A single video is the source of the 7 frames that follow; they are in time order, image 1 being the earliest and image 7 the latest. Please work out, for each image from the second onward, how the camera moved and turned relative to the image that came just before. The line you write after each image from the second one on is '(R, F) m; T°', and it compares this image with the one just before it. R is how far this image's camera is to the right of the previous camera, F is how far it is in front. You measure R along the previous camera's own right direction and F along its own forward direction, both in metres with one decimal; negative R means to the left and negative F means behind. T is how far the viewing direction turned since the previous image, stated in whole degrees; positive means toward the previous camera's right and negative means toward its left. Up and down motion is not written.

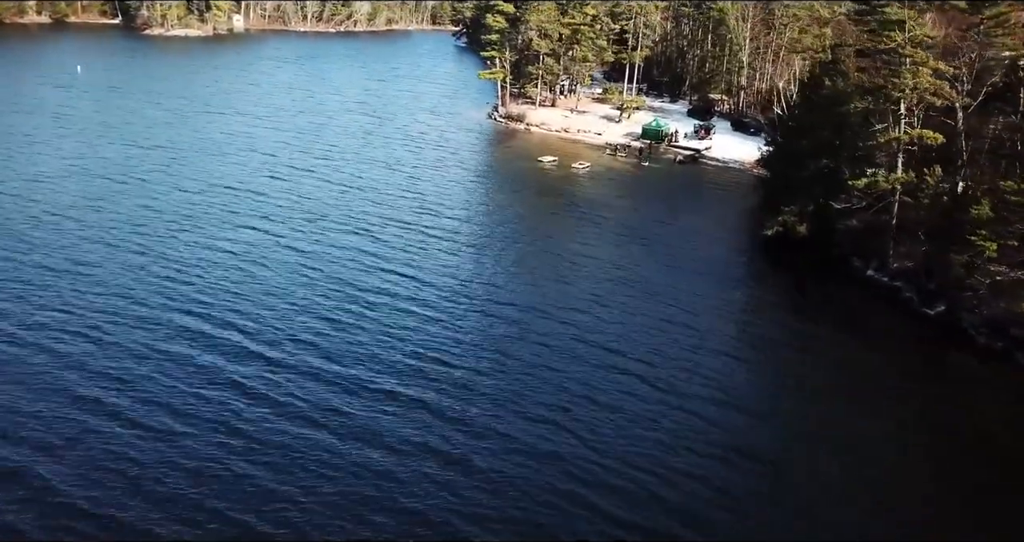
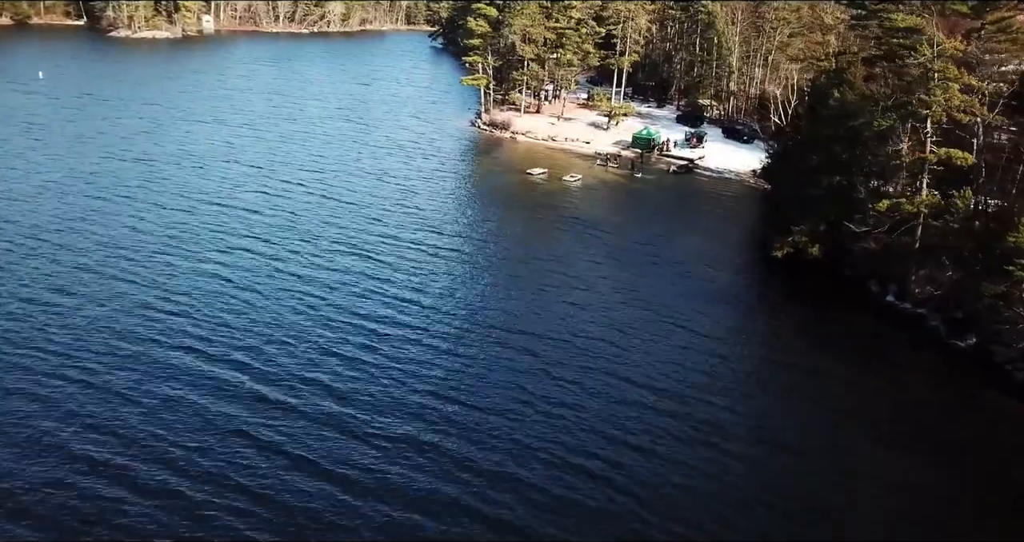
(-0.9, +2.7) m; +2°
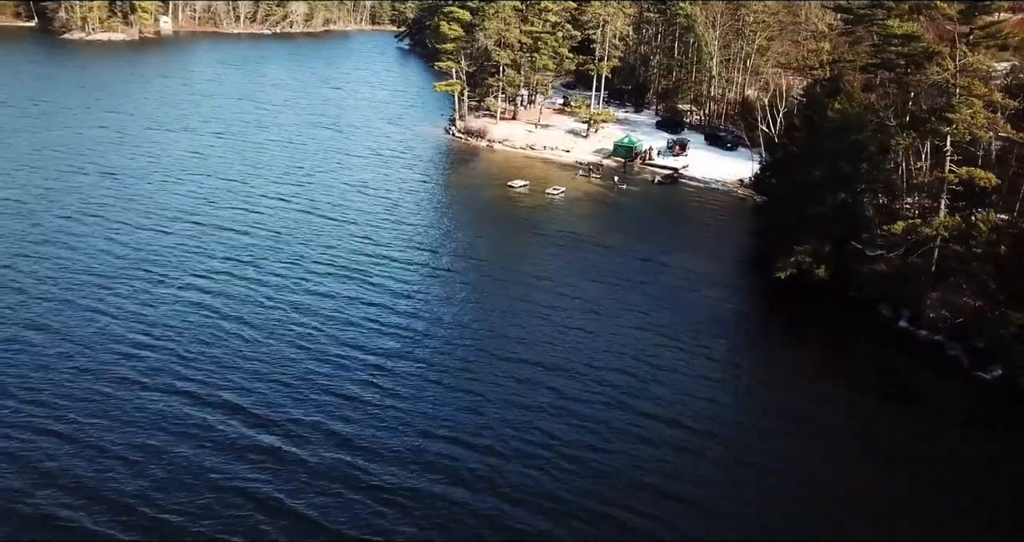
(-1.0, +2.5) m; +2°
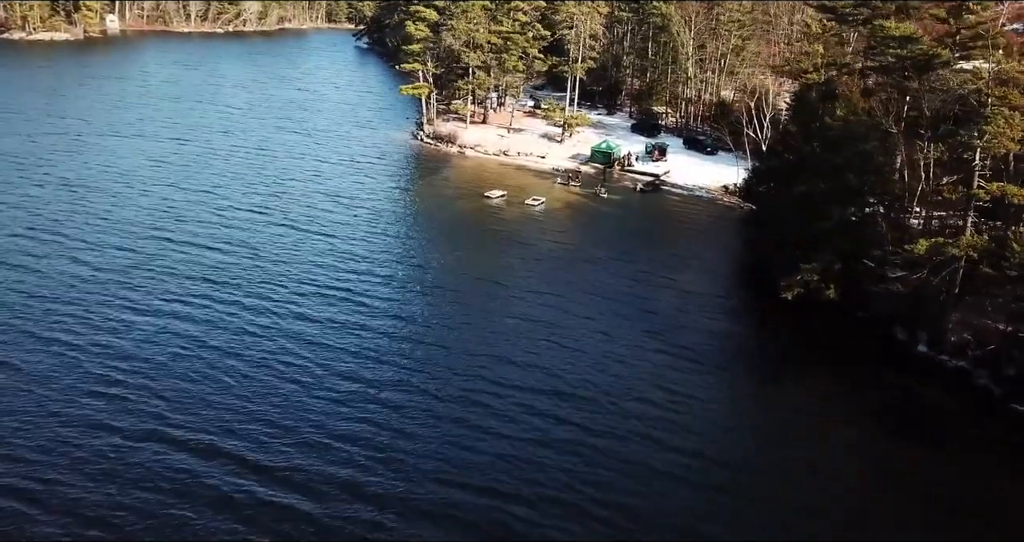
(-1.1, +3.0) m; +3°
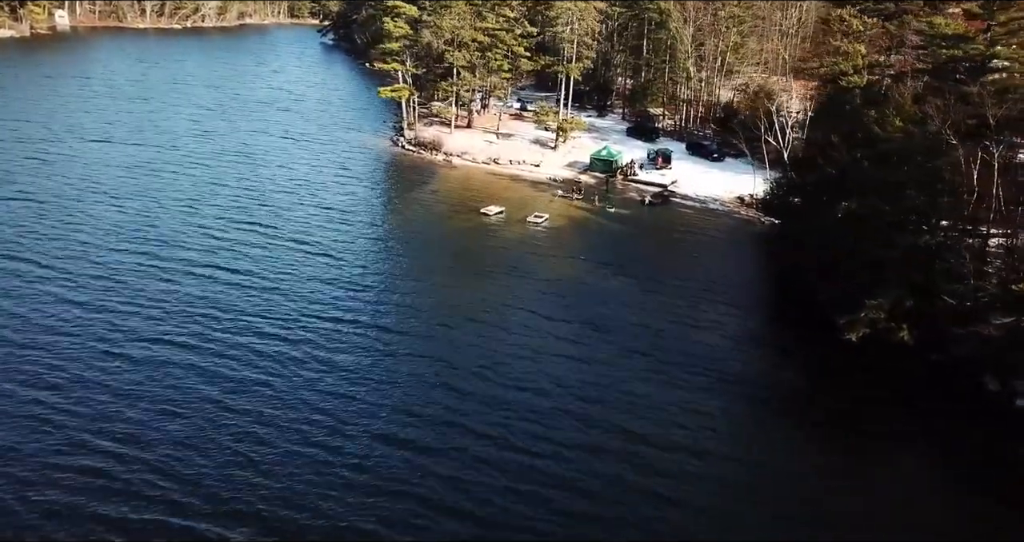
(-2.0, +5.2) m; +2°
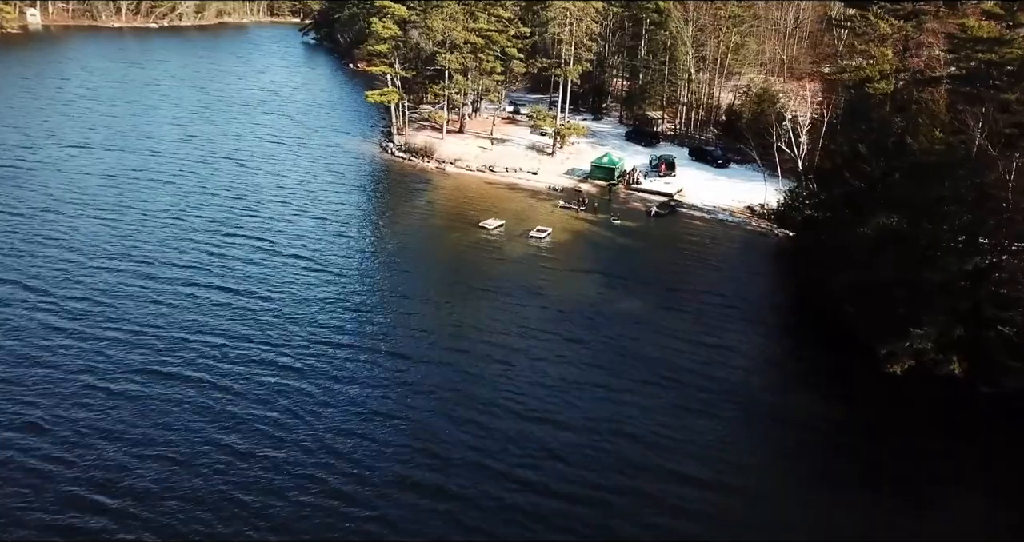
(-1.0, +2.7) m; +1°
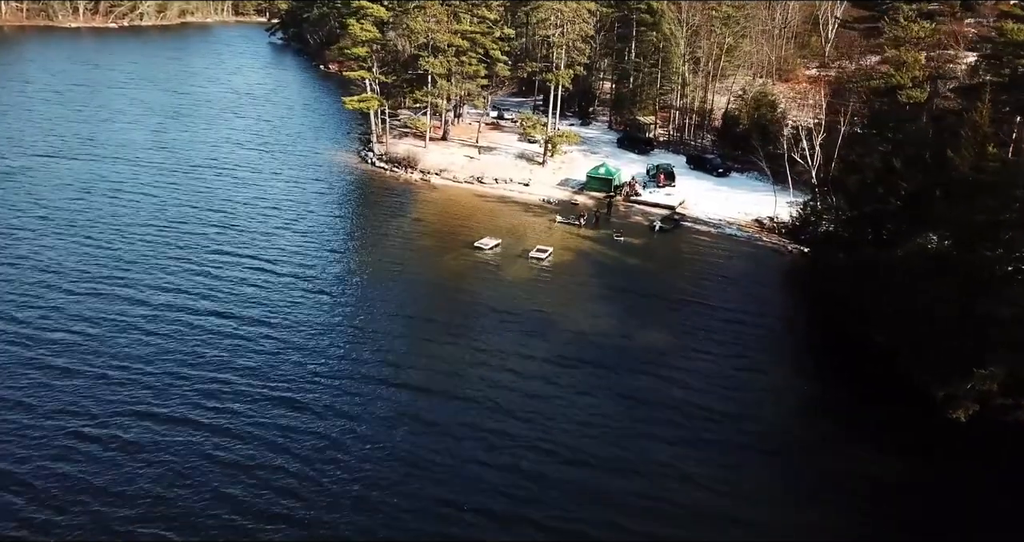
(-1.4, +3.3) m; +2°
